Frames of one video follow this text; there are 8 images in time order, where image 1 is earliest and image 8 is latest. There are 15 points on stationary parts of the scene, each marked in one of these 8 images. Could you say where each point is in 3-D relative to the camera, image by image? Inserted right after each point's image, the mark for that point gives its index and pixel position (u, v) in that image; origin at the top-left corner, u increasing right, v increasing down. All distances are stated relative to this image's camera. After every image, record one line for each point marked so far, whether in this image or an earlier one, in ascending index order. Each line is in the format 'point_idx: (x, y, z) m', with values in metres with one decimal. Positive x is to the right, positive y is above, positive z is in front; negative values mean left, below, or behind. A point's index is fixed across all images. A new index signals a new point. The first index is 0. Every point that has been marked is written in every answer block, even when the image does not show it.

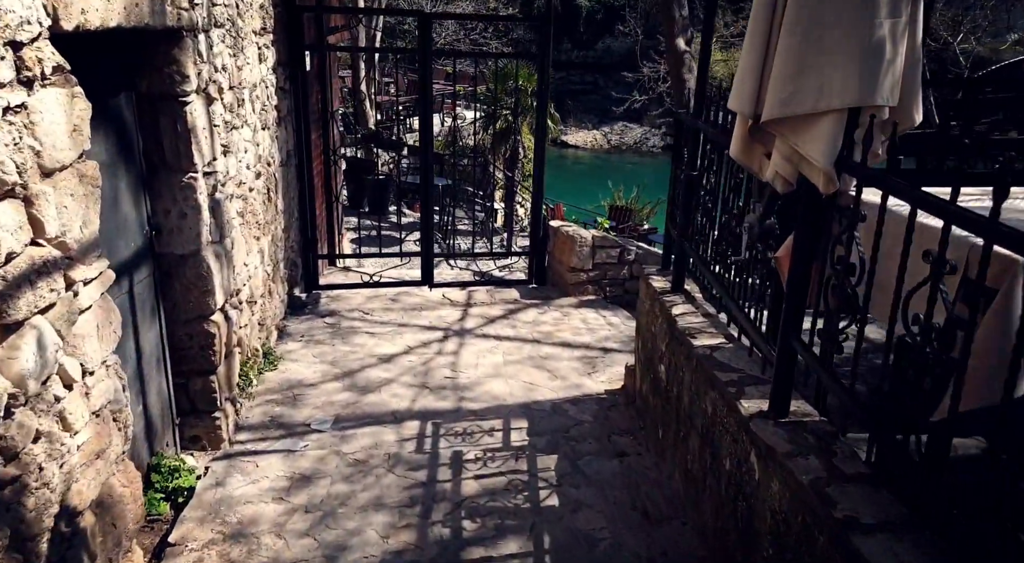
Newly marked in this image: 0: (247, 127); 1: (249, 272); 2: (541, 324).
0: (-1.3, +0.8, +3.6) m
1: (-1.3, 0.0, +3.6) m
2: (+0.2, -0.3, +4.7) m
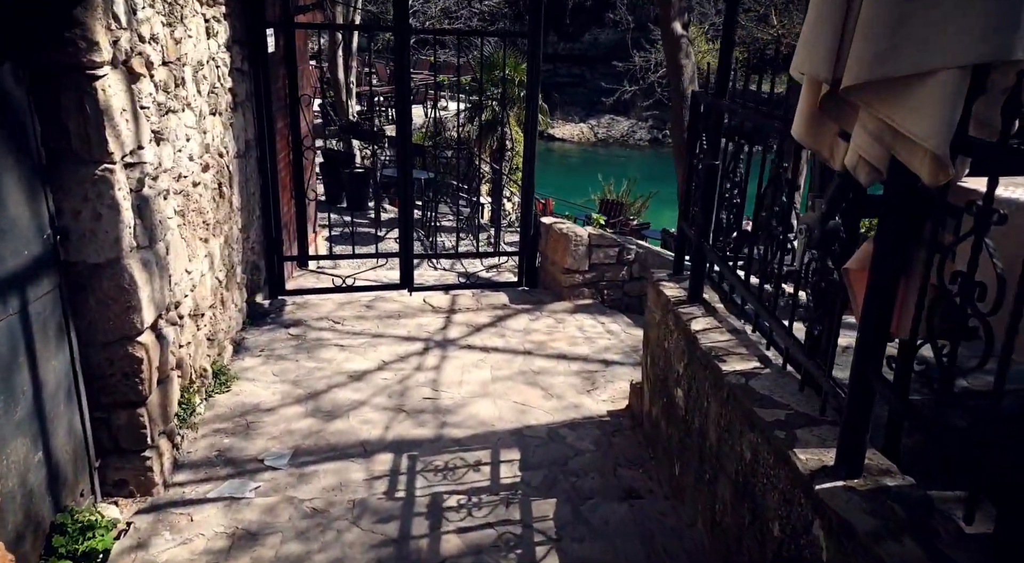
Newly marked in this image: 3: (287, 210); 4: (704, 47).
0: (-1.4, +0.7, +3.1) m
1: (-1.3, 0.0, +3.0) m
2: (+0.1, -0.3, +4.3) m
3: (-1.6, +0.5, +5.3) m
4: (+3.6, +4.5, +13.9) m
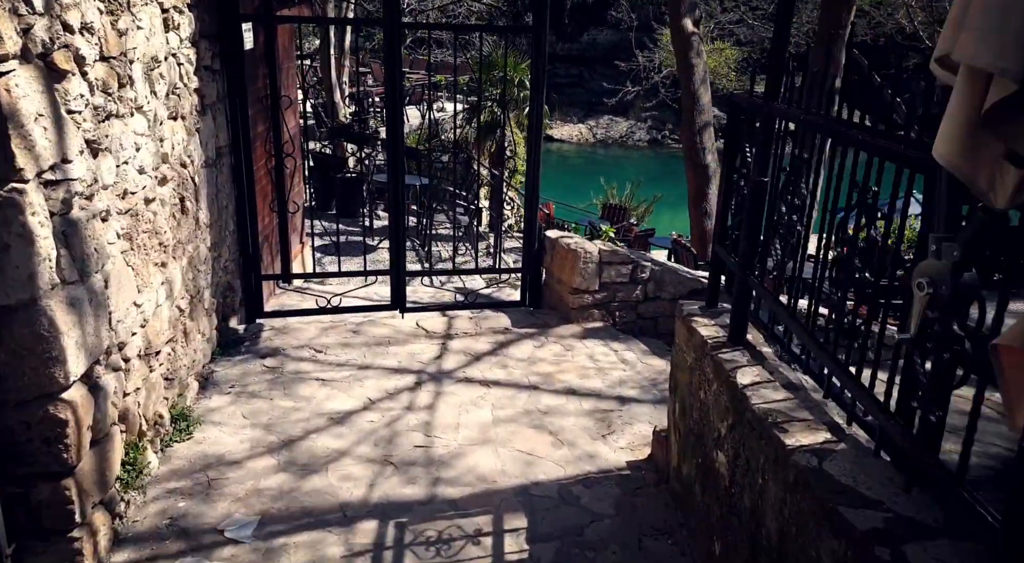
0: (-1.3, +0.6, +2.7) m
1: (-1.3, -0.1, +2.6) m
2: (+0.1, -0.4, +3.8) m
3: (-1.6, +0.4, +4.9) m
4: (+3.6, +4.3, +13.5) m
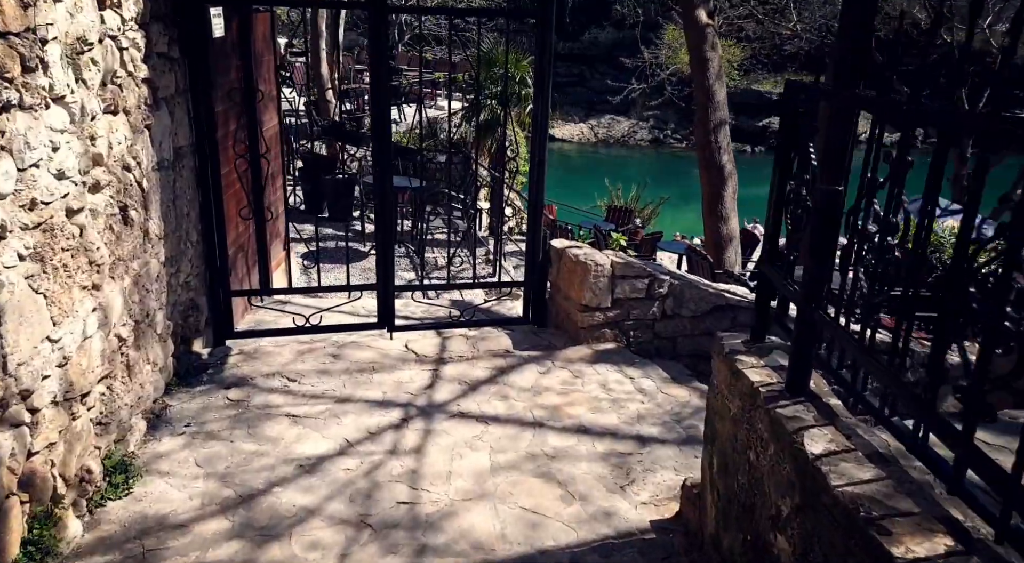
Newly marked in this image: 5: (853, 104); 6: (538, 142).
0: (-1.3, +0.5, +2.2) m
1: (-1.3, -0.2, +2.1) m
2: (+0.1, -0.5, +3.3) m
3: (-1.6, +0.3, +4.4) m
4: (+3.6, +4.2, +13.0) m
5: (+0.8, +0.4, +1.6) m
6: (+0.1, +0.7, +4.0) m
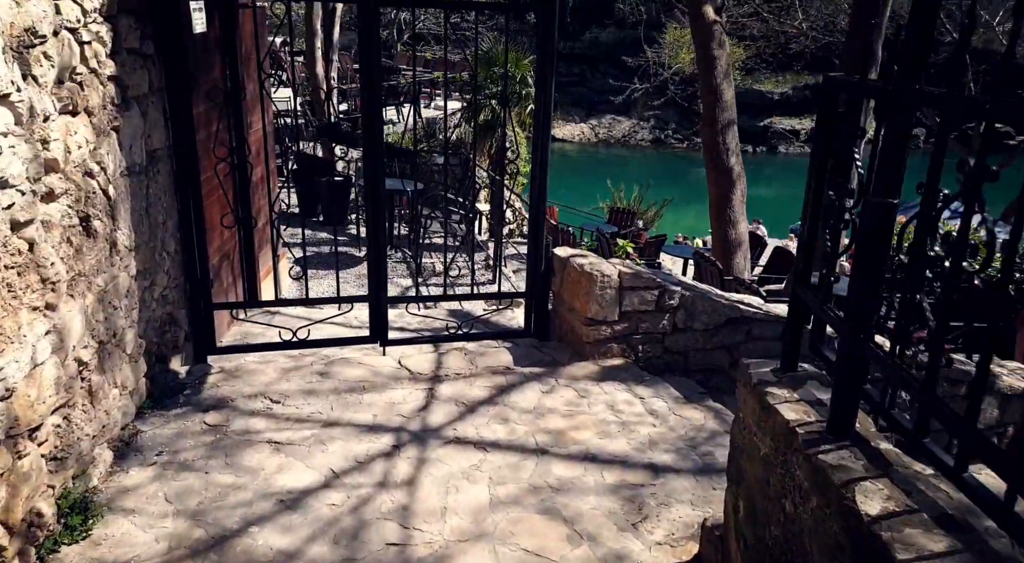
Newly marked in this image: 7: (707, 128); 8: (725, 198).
0: (-1.3, +0.5, +1.9) m
1: (-1.3, -0.3, +1.9) m
2: (+0.2, -0.6, +3.1) m
3: (-1.6, +0.3, +4.1) m
4: (+3.7, +4.2, +12.8) m
5: (+0.8, +0.3, +1.4) m
6: (+0.1, +0.7, +3.7) m
7: (+1.9, +1.5, +7.0) m
8: (+2.1, +0.8, +7.1) m
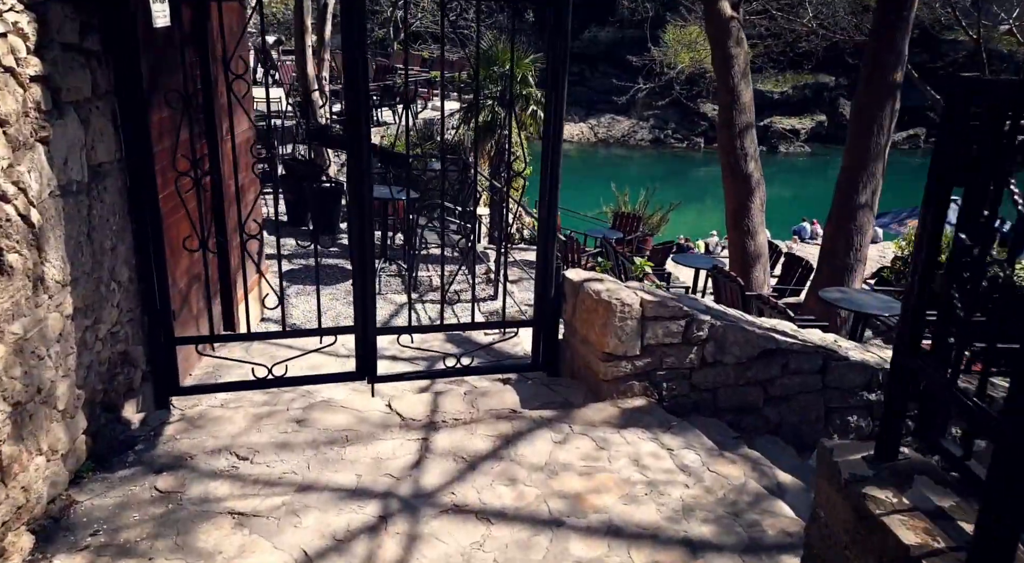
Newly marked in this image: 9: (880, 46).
0: (-1.3, +0.3, +1.5) m
1: (-1.3, -0.4, +1.4) m
2: (+0.2, -0.7, +2.6) m
3: (-1.6, +0.1, +3.7) m
4: (+3.7, +4.1, +12.3) m
5: (+0.8, +0.2, +0.9) m
6: (+0.2, +0.6, +3.3) m
7: (+1.9, +1.3, +6.6) m
8: (+2.1, +0.7, +6.7) m
9: (+3.5, +2.2, +7.0) m
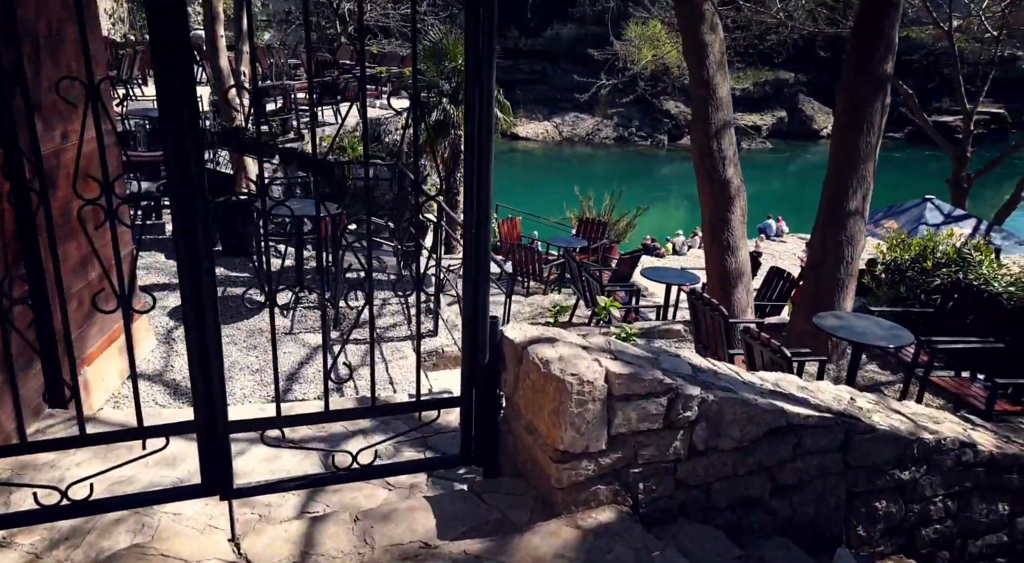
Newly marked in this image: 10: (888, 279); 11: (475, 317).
0: (-1.5, +0.1, +0.5) m
1: (-1.5, -0.6, +0.4) m
2: (-0.1, -0.9, +1.7) m
3: (-1.9, -0.1, +2.7) m
4: (+2.9, +3.9, +11.5) m
5: (+0.6, 0.0, 0.0) m
6: (-0.1, +0.4, +2.4) m
7: (+1.5, +1.2, +5.7) m
8: (+1.7, +0.5, +5.8) m
9: (+3.0, +2.1, +6.2) m
10: (+4.8, 0.0, +9.4) m
11: (-0.1, -0.1, +2.4) m
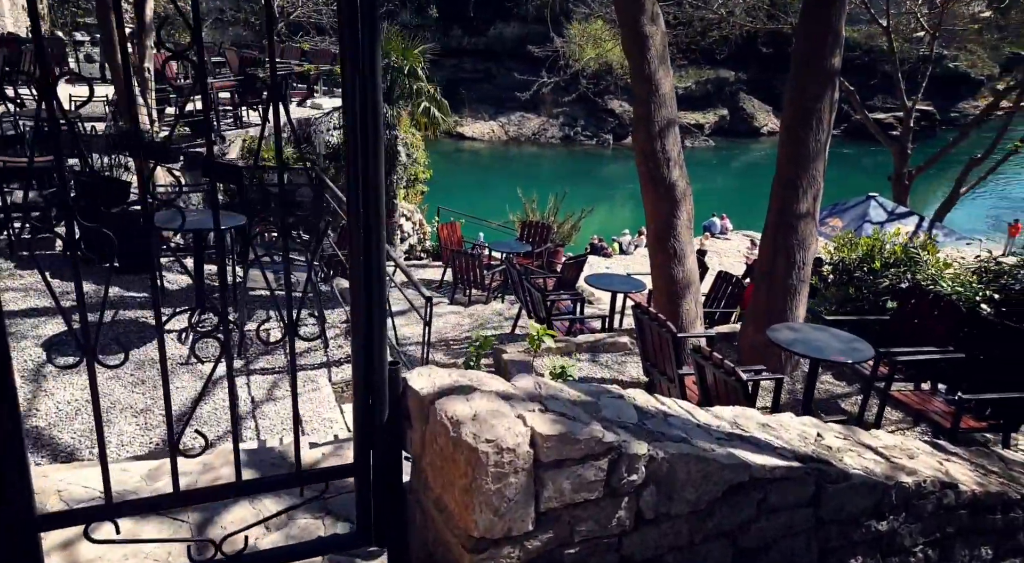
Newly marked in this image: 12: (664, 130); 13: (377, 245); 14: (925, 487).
0: (-1.6, 0.0, -0.1) m
1: (-1.6, -0.8, -0.2) m
2: (-0.2, -1.0, +1.2) m
3: (-2.1, -0.3, +2.1) m
4: (+1.9, +3.9, +11.2) m
5: (+0.5, -0.1, -0.4) m
6: (-0.4, +0.2, +1.9) m
7: (+0.9, +1.1, +5.3) m
8: (+1.2, +0.4, +5.5) m
9: (+2.4, +2.0, +5.9) m
10: (+4.1, 0.0, +9.2) m
11: (-0.4, -0.2, +1.9) m
12: (+1.1, +1.1, +5.3) m
13: (-0.4, +0.1, +1.9) m
14: (+1.5, -0.7, +2.6) m
